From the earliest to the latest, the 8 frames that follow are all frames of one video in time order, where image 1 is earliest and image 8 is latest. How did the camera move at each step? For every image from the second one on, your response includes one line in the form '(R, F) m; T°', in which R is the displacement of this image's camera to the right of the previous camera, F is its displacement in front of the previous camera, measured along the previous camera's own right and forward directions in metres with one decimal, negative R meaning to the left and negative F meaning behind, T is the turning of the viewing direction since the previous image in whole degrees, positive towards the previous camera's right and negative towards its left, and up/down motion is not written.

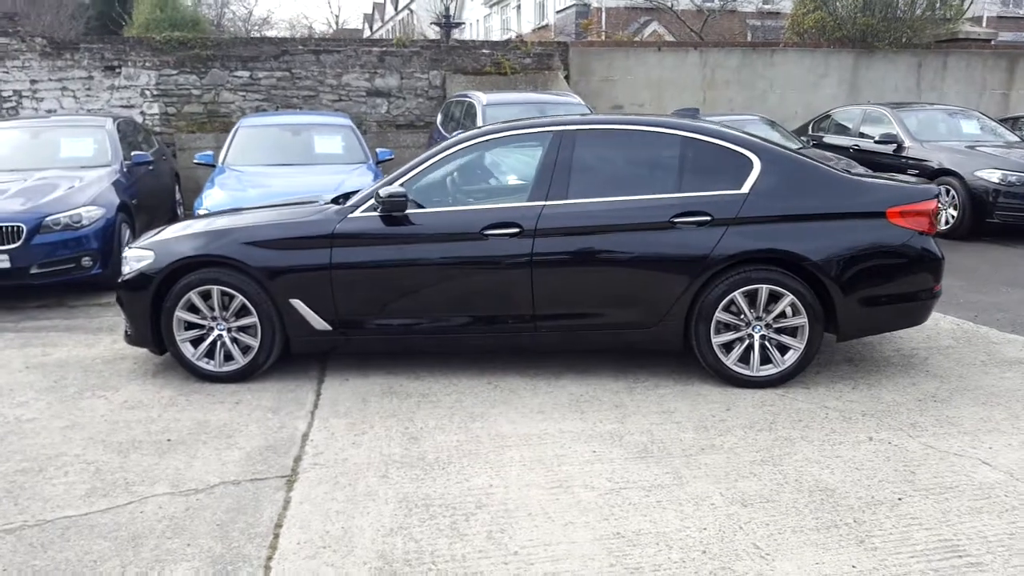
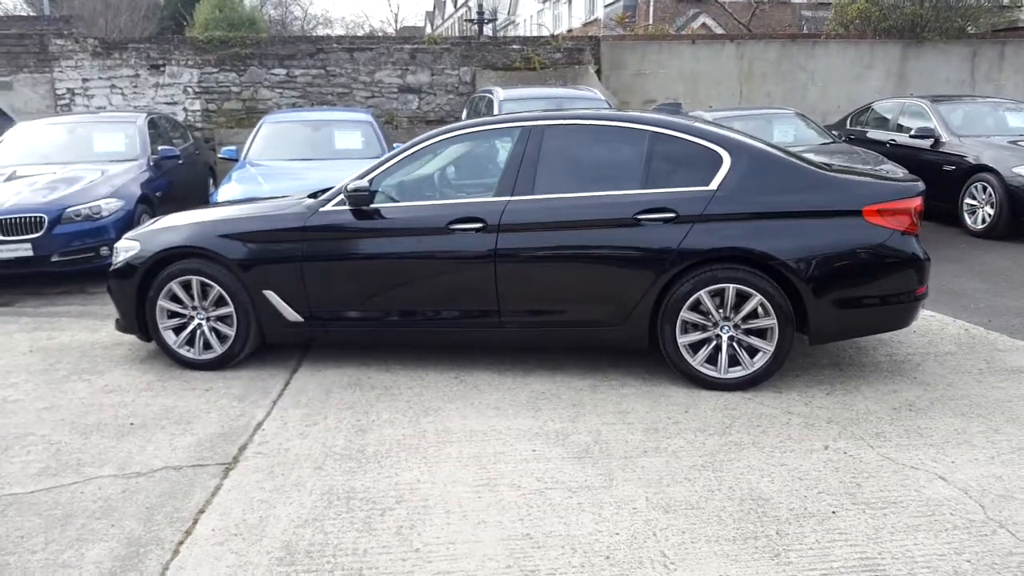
(+0.7, +0.1) m; -5°
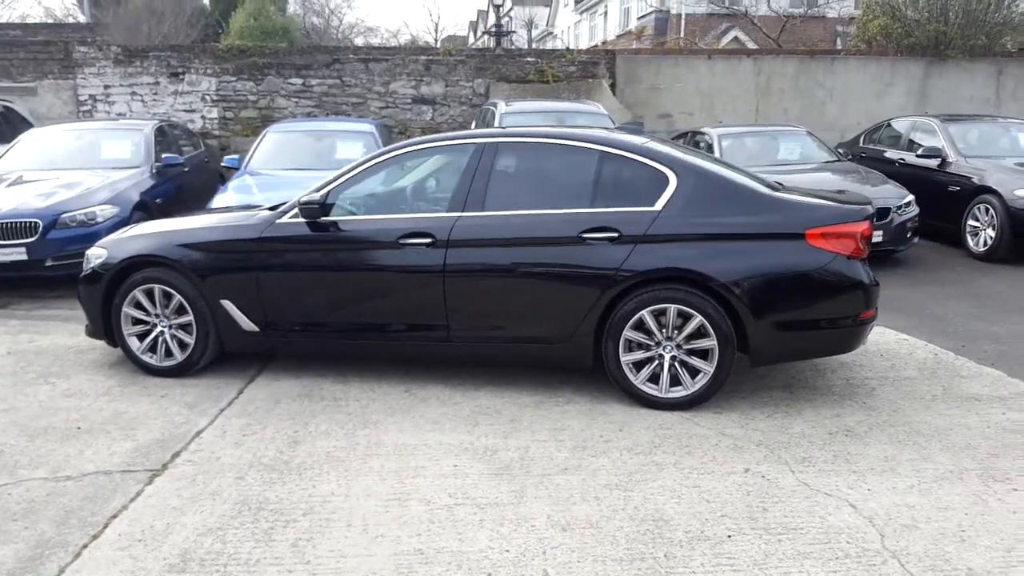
(+0.6, 0.0) m; -3°
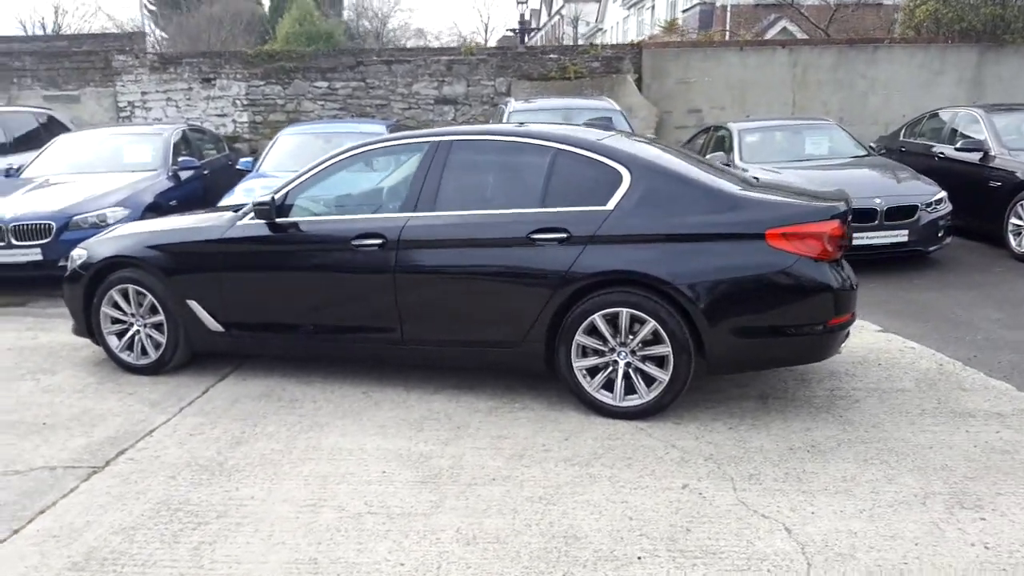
(+0.7, +0.2) m; -5°
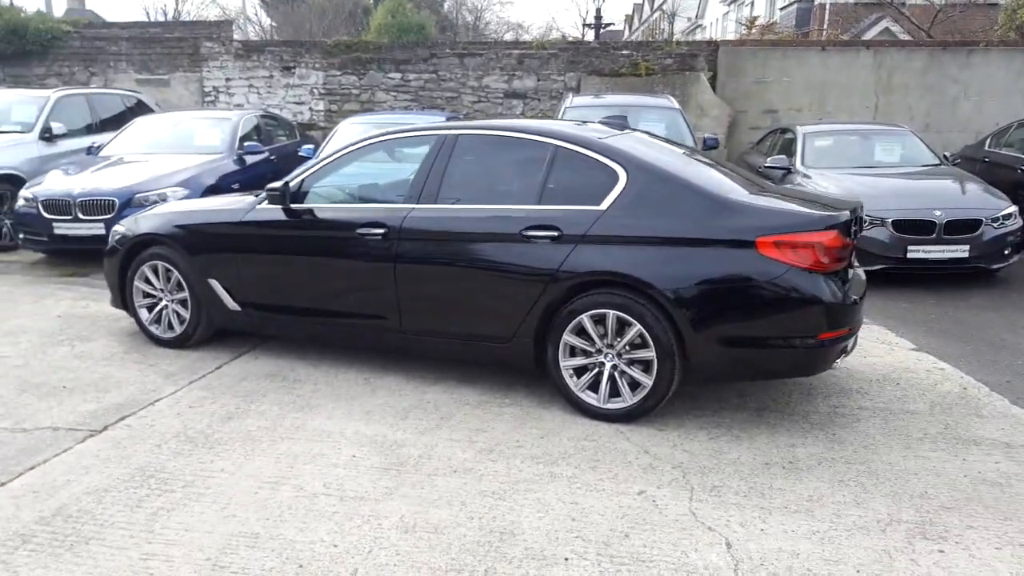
(+0.6, 0.0) m; -7°
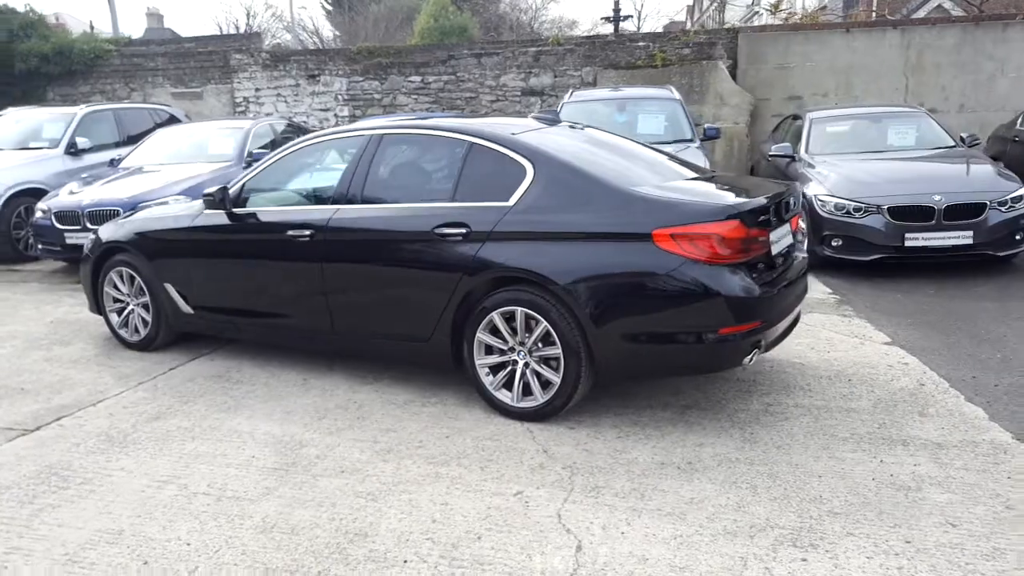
(+1.0, +0.1) m; -6°
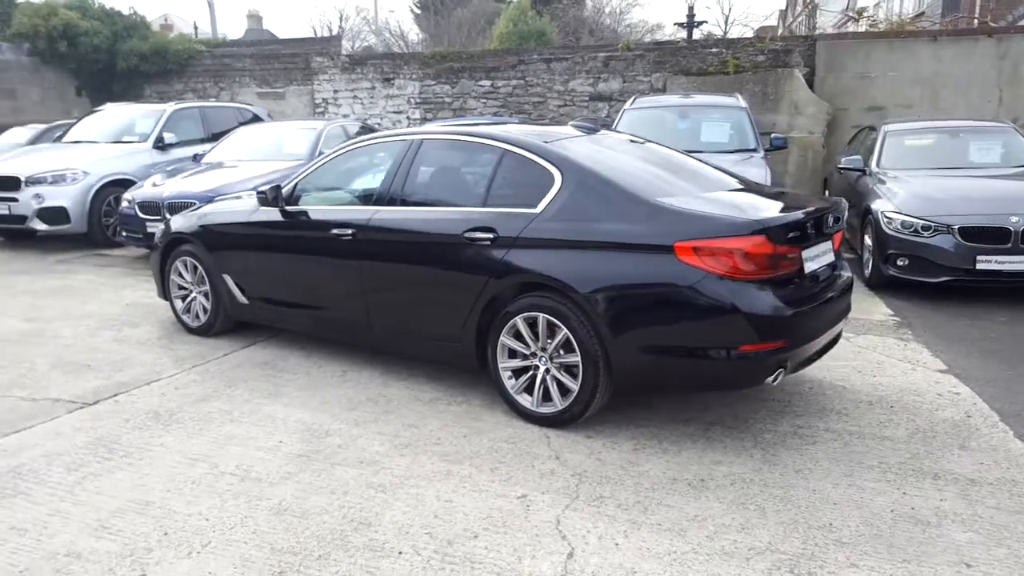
(+0.3, -0.1) m; -6°
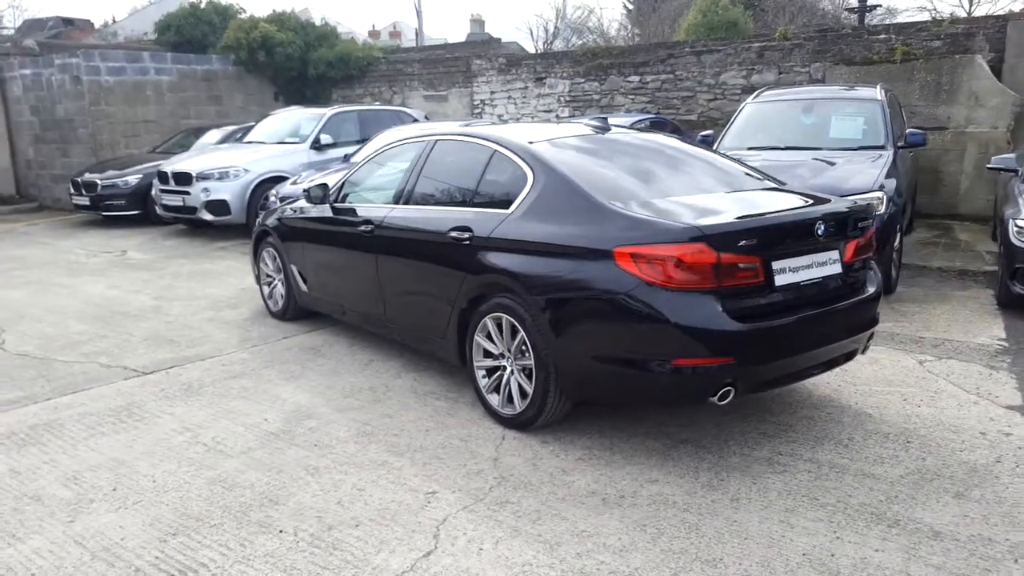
(+1.4, +0.2) m; -16°
